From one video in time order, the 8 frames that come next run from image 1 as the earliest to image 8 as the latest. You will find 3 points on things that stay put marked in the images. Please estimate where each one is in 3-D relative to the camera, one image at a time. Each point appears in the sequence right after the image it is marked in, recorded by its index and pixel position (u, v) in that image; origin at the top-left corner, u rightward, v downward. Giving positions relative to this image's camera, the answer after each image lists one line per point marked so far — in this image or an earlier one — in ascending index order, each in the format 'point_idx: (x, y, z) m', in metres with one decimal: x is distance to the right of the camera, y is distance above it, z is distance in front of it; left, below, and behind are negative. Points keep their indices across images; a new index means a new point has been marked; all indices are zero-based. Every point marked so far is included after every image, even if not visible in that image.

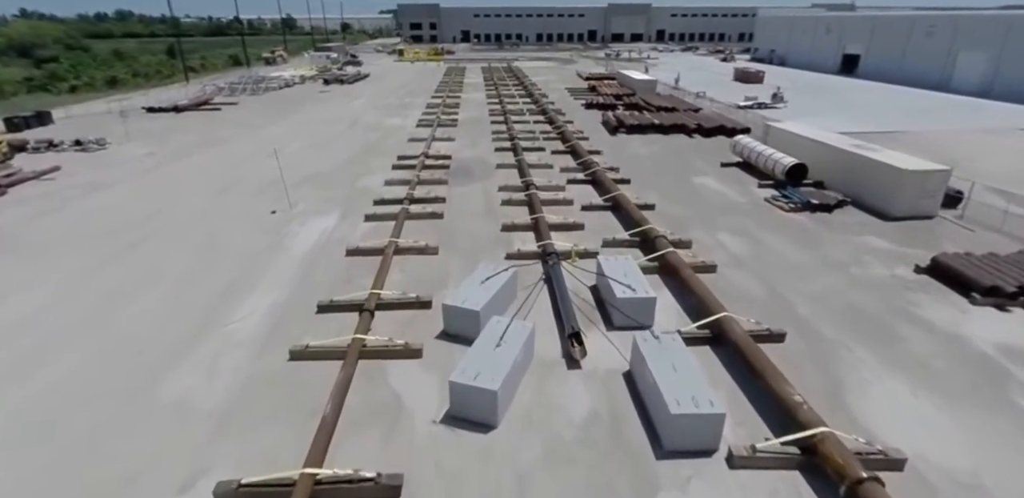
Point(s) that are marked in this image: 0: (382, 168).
0: (-4.0, +2.5, +14.9) m
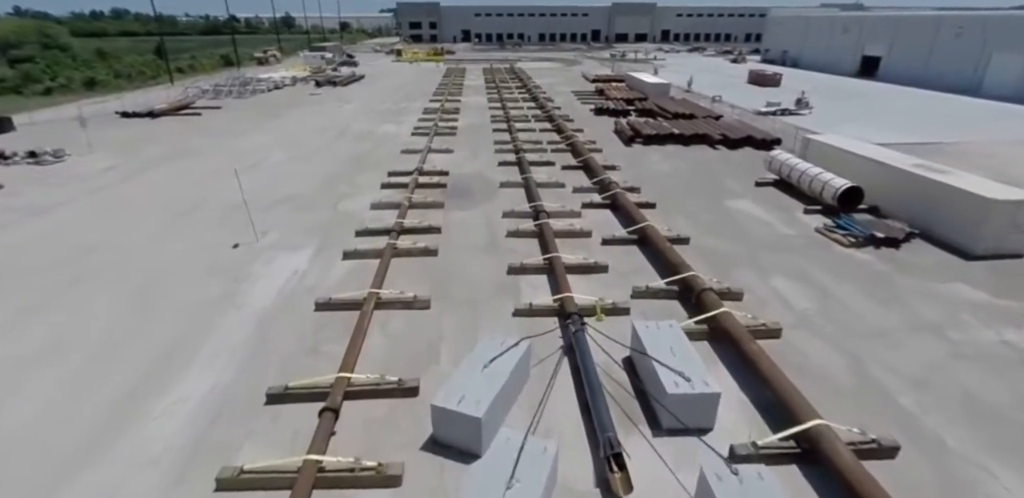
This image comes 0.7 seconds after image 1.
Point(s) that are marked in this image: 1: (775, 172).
0: (-3.9, +1.7, +13.1) m
1: (+7.3, +2.1, +13.3) m
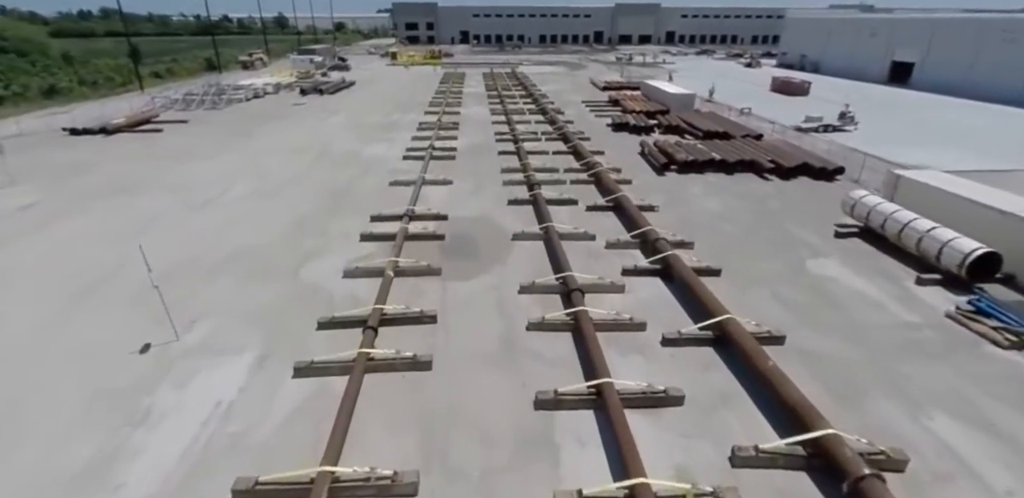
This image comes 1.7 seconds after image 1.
0: (-3.6, +0.2, +10.3) m
1: (+7.6, +0.7, +10.5) m
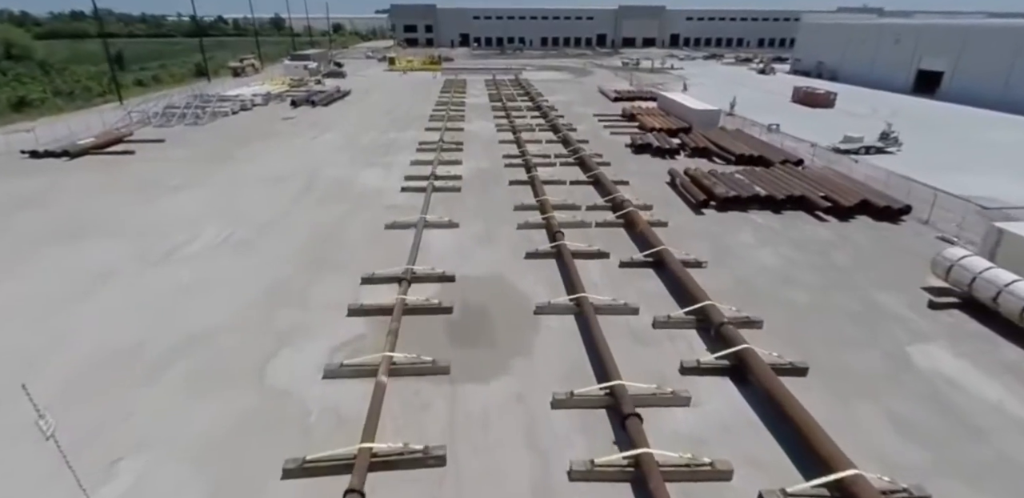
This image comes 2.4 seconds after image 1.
0: (-3.2, -1.1, +8.4) m
1: (+8.0, -0.7, +8.6) m
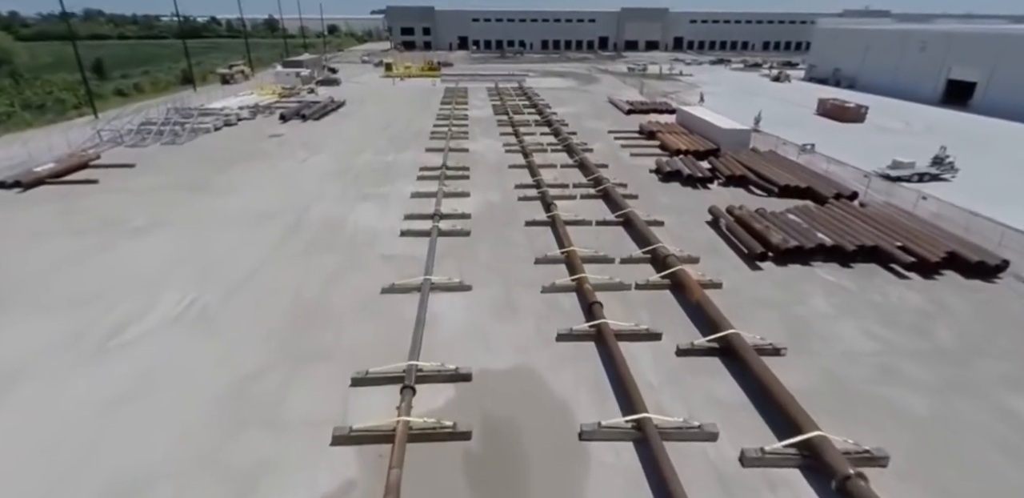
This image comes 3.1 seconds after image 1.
0: (-2.7, -2.4, +6.3) m
1: (+8.5, -2.0, +6.6) m
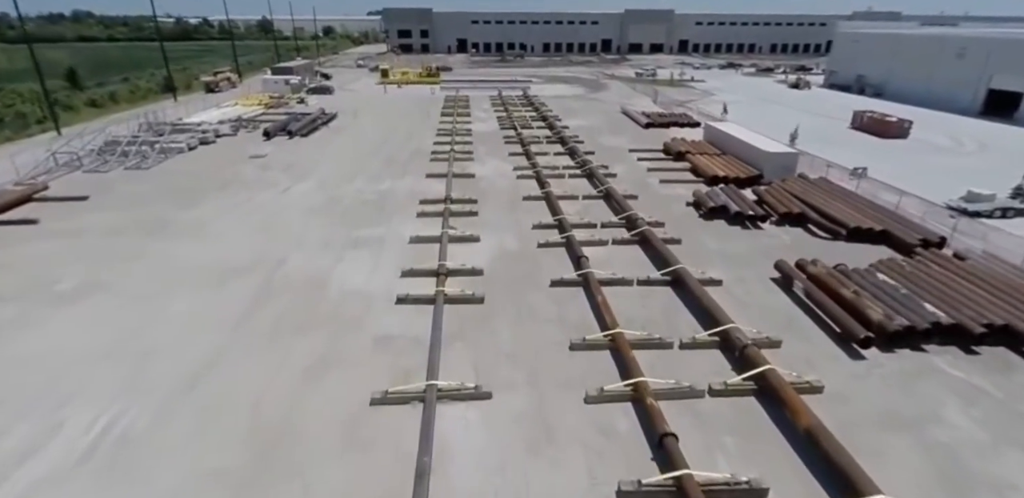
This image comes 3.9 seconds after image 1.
0: (-2.1, -3.9, +3.9) m
1: (+9.1, -3.4, +4.2) m
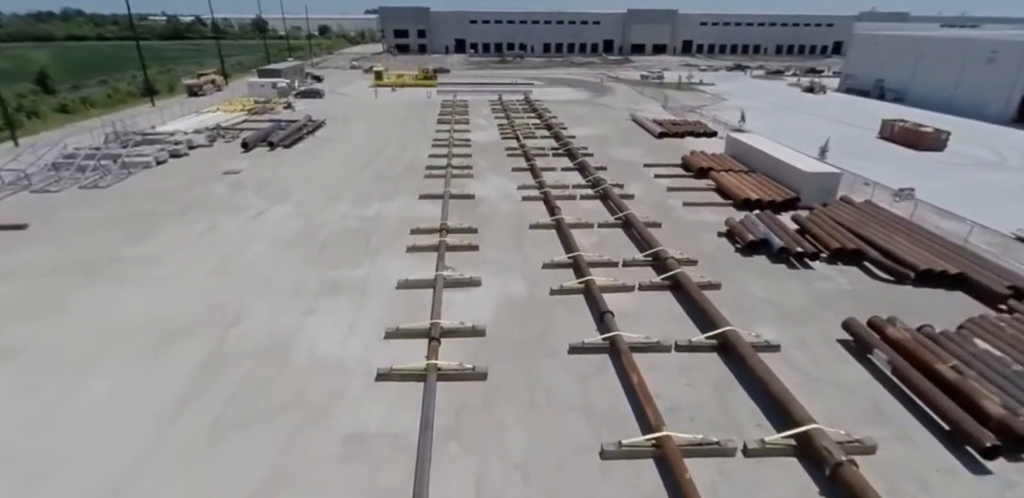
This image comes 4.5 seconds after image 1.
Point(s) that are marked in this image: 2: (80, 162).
0: (-1.9, -4.9, +1.9) m
1: (+9.2, -4.5, +2.3) m
2: (-16.0, +3.2, +17.8) m
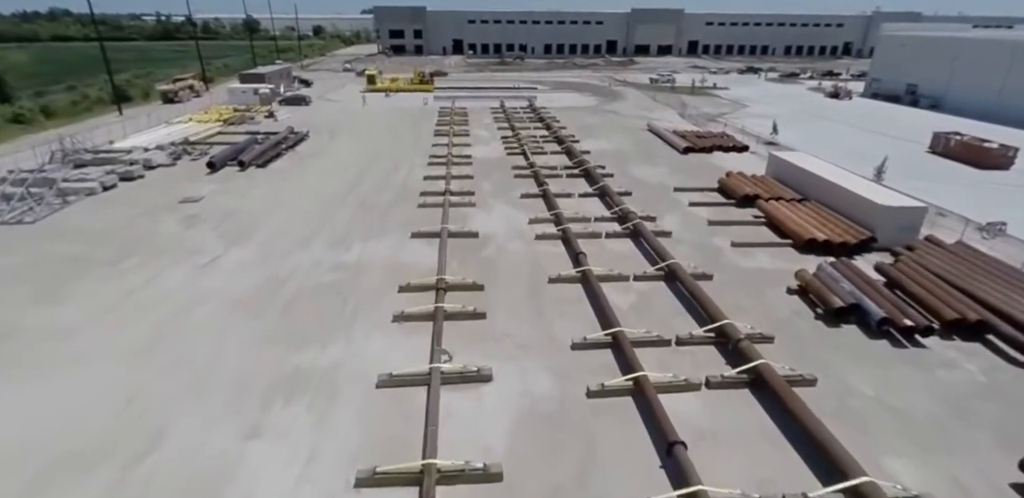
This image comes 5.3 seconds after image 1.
0: (-1.5, -6.2, -0.9) m
1: (+9.6, -5.8, -0.5) m
2: (-15.7, +1.8, +14.9) m
